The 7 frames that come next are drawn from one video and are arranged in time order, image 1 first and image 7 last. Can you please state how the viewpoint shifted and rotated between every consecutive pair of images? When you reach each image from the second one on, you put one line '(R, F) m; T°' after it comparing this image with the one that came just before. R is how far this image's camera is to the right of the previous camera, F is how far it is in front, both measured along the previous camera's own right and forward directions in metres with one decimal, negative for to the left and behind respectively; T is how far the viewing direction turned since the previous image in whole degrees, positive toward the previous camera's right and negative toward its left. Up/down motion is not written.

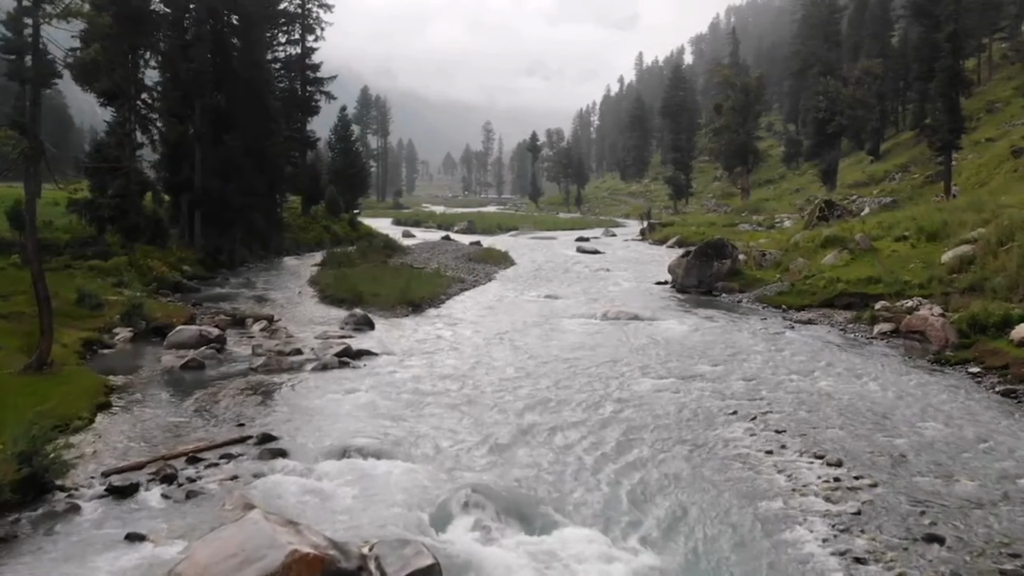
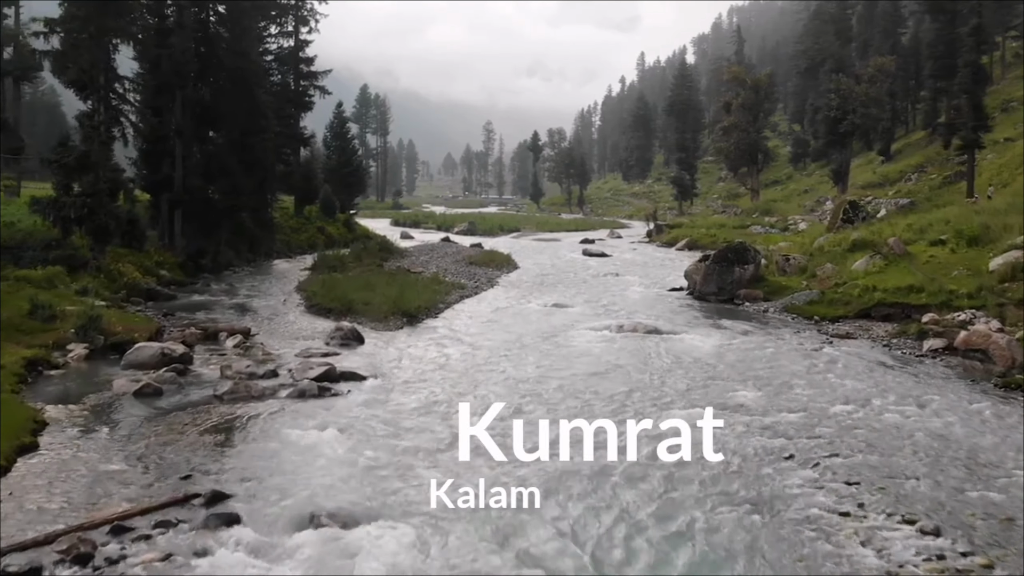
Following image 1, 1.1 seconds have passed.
(-0.2, +2.5) m; 0°
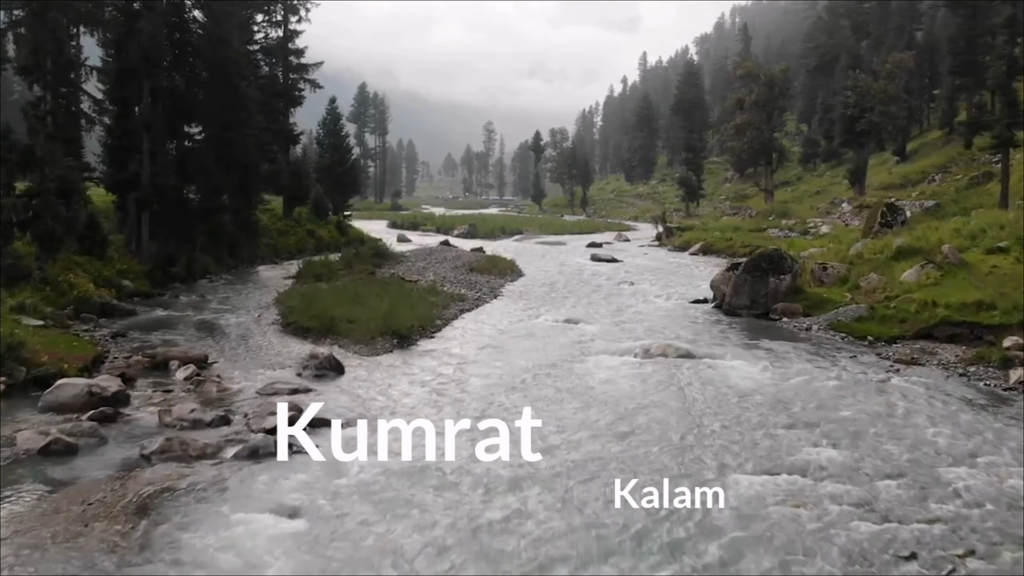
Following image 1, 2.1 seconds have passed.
(-0.2, +3.3) m; 0°
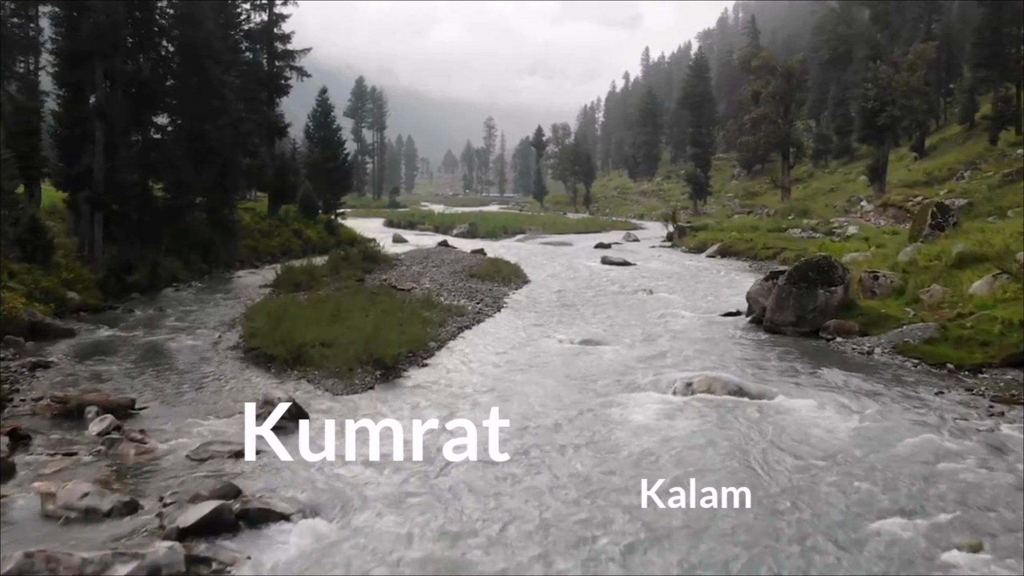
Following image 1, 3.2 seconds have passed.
(-0.2, +3.7) m; 0°
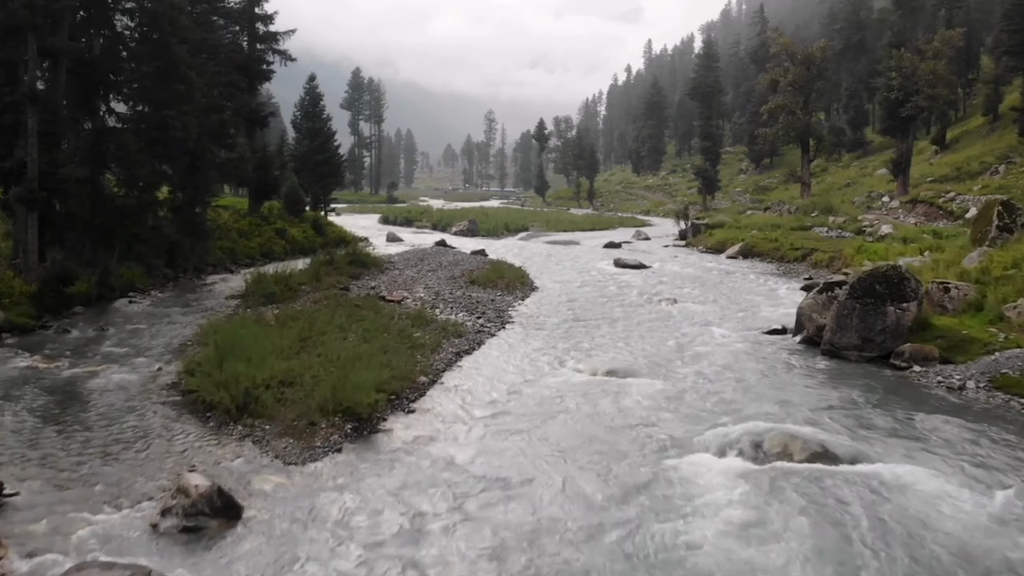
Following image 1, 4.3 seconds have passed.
(-0.2, +3.8) m; 0°
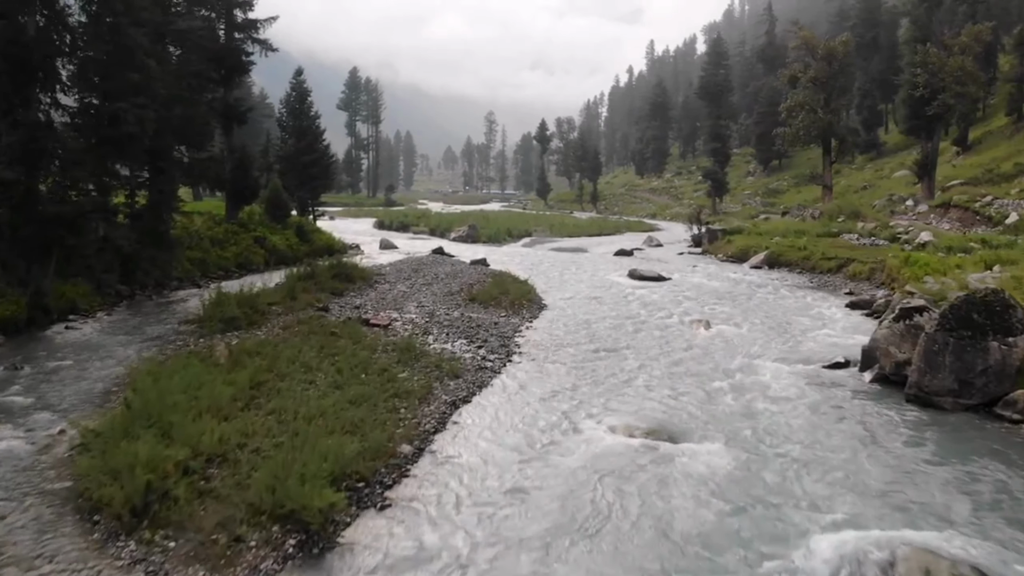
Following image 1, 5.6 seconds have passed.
(-0.2, +3.8) m; 0°
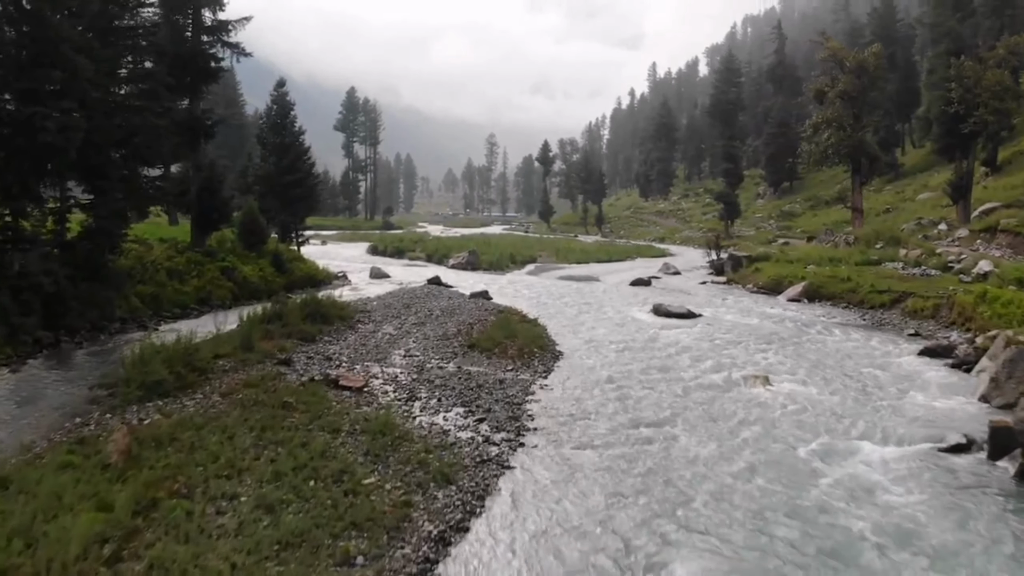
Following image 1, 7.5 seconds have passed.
(-0.2, +4.6) m; 0°
